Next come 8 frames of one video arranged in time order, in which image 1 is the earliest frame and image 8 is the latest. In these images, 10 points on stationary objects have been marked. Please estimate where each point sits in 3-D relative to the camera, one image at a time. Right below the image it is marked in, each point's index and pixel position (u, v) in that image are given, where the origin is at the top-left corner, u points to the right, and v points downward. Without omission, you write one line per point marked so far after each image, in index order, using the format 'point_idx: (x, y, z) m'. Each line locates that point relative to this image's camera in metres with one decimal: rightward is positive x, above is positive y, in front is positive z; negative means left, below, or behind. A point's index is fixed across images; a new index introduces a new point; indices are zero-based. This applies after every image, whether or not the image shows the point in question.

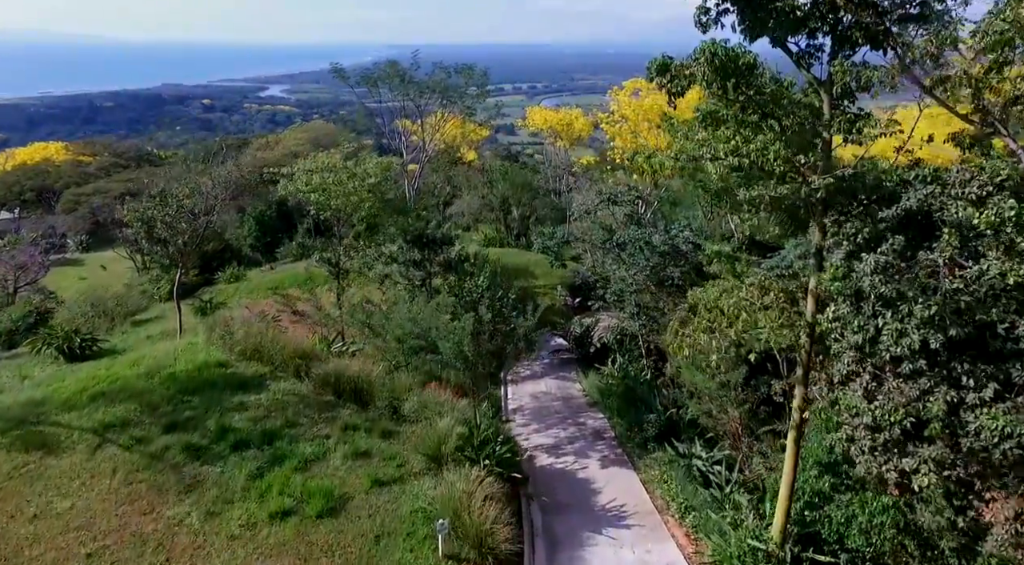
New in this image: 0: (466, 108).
0: (-1.2, +4.6, +19.8) m
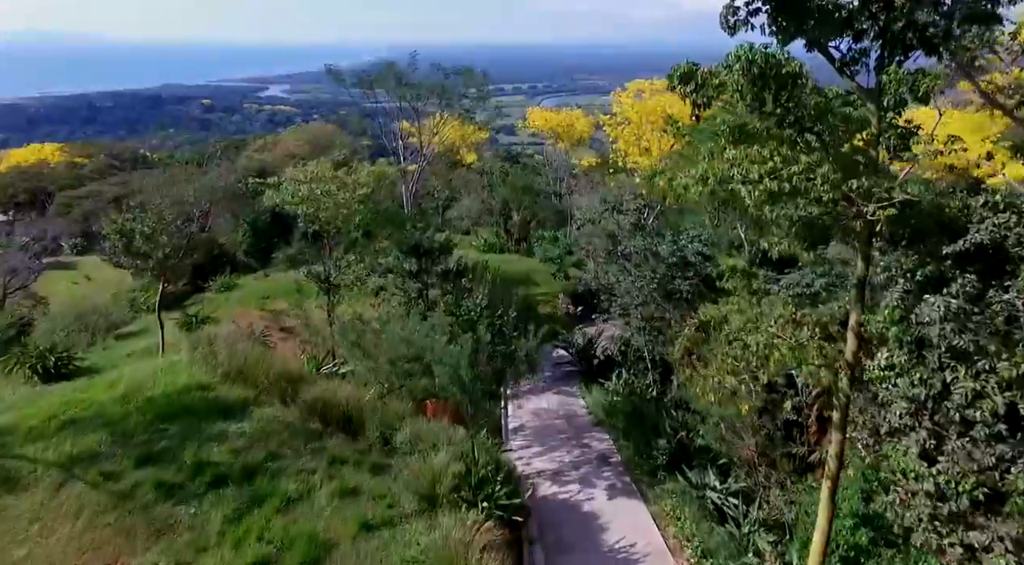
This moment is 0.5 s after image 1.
0: (-1.2, +4.4, +19.2) m
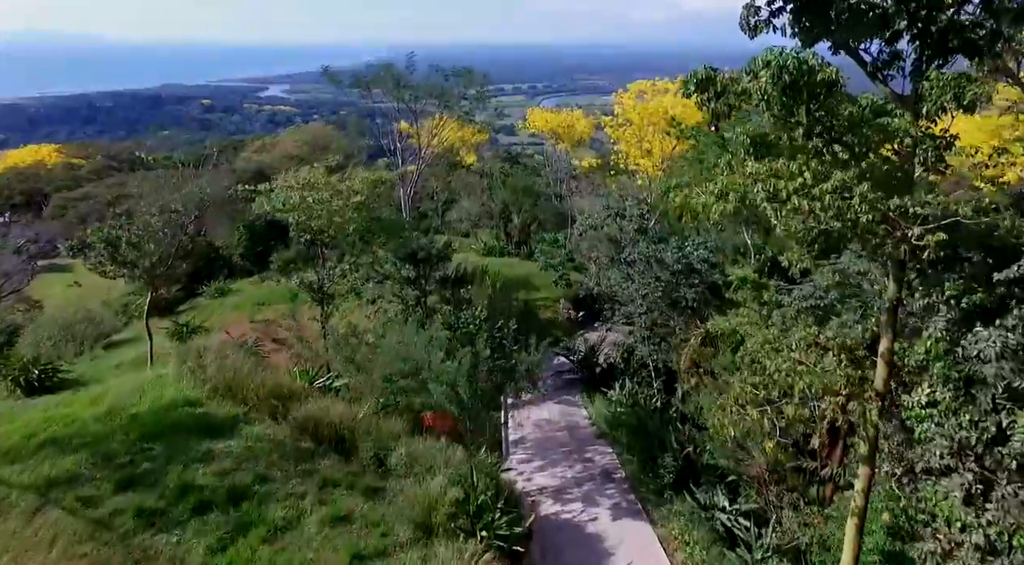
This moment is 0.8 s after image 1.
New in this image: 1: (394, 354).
0: (-1.2, +4.3, +18.9) m
1: (-1.2, -0.7, +7.7) m
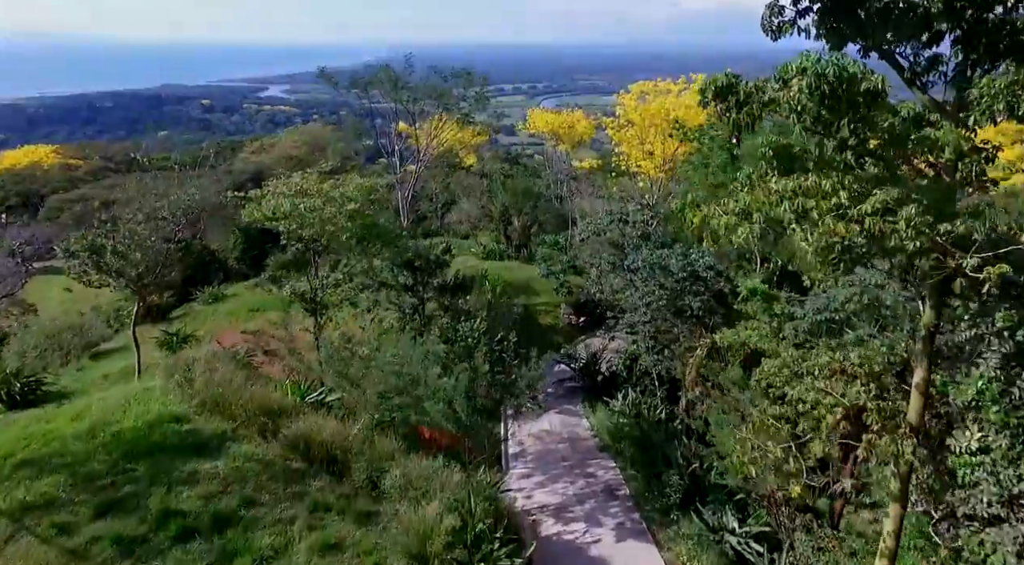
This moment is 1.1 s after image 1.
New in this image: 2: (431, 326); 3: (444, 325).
0: (-1.2, +4.2, +18.6) m
1: (-1.2, -0.9, +7.4) m
2: (-1.0, -0.6, +9.6) m
3: (-0.8, -0.5, +8.6) m
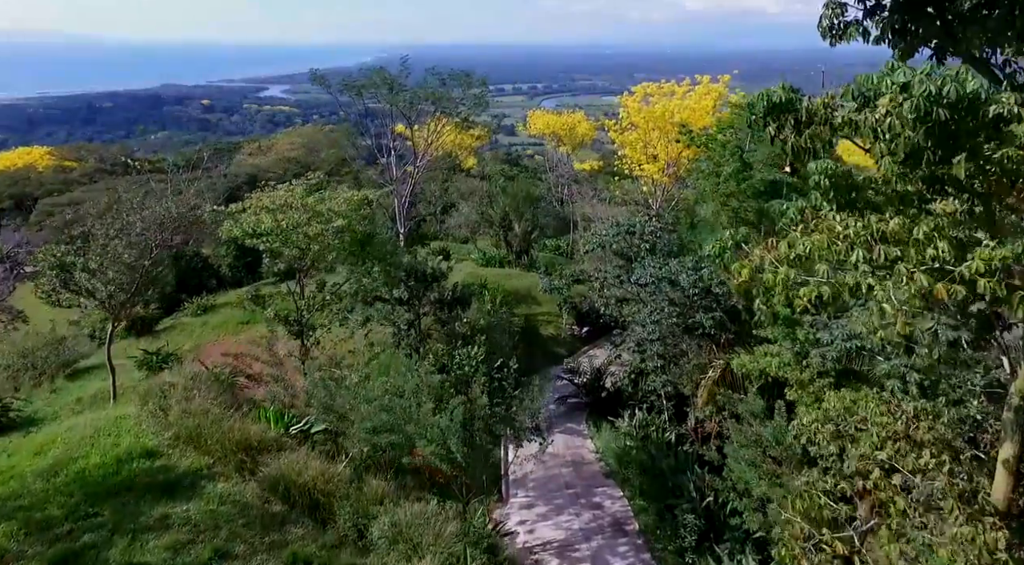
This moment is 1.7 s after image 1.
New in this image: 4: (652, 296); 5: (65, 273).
0: (-1.2, +3.9, +17.9) m
1: (-1.2, -1.1, +6.8) m
2: (-1.0, -0.8, +8.9) m
3: (-0.8, -0.7, +7.9) m
4: (+2.0, -0.2, +11.0) m
5: (-4.9, +0.1, +8.2) m
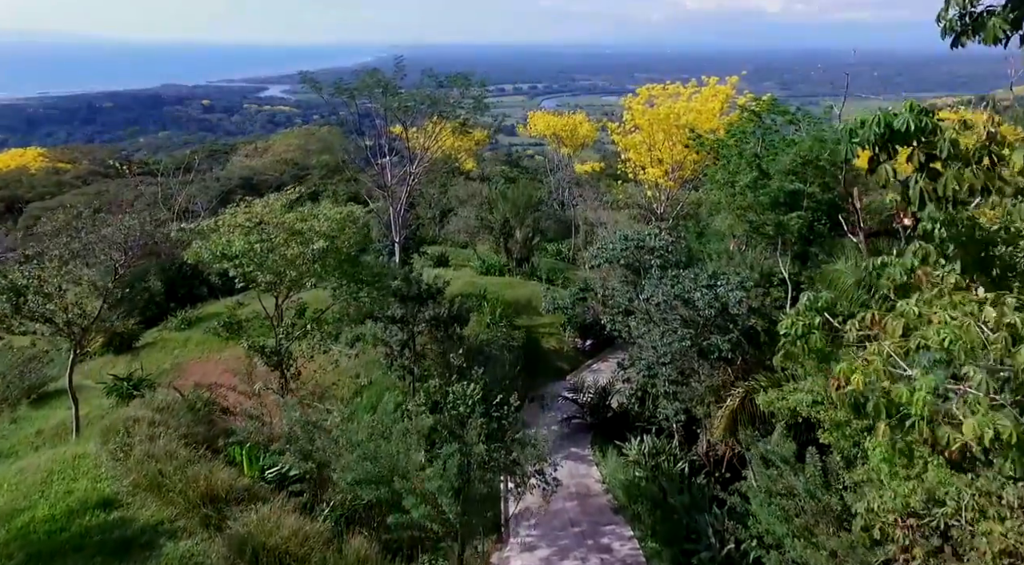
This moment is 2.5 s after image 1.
0: (-1.2, +3.7, +17.2) m
1: (-1.2, -1.3, +6.0) m
2: (-1.0, -1.0, +8.2) m
3: (-0.8, -0.9, +7.2) m
4: (+2.1, -0.4, +10.2) m
5: (-4.9, -0.1, +7.4) m
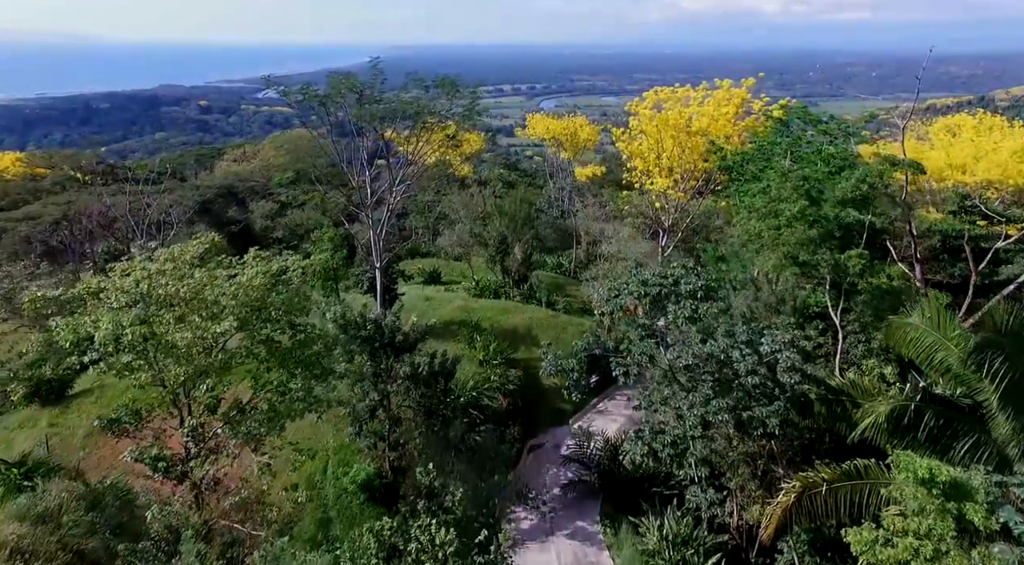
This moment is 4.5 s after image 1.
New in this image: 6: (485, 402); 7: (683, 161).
0: (-1.2, +3.1, +15.2) m
1: (-1.3, -1.9, +4.1) m
2: (-1.1, -1.6, +6.2) m
3: (-0.8, -1.5, +5.2) m
4: (+2.0, -1.0, +8.2) m
5: (-4.9, -0.7, +5.4) m
6: (-0.3, -1.5, +11.6) m
7: (+4.0, +2.6, +16.8) m
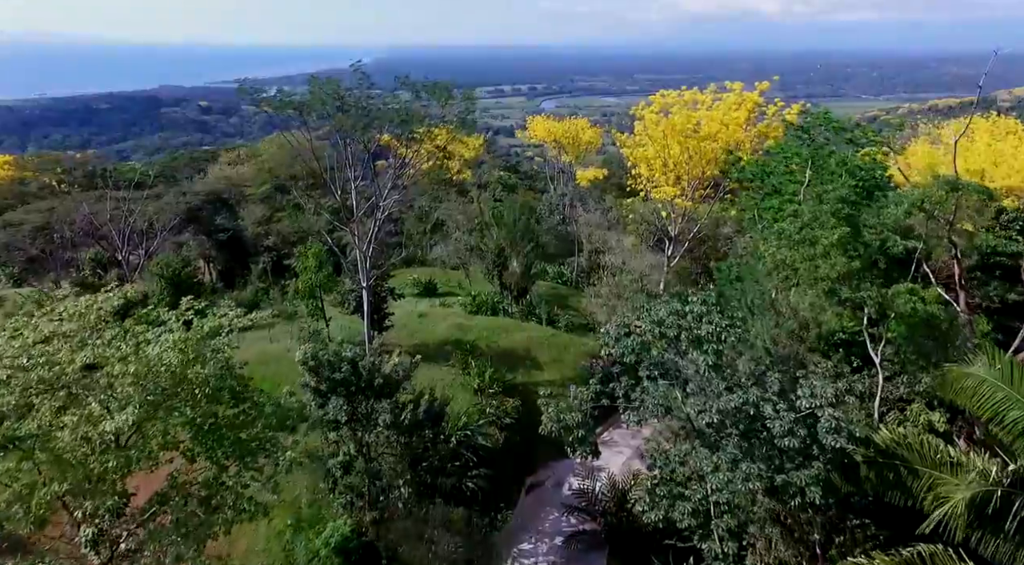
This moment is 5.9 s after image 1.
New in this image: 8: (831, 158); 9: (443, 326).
0: (-1.3, +2.7, +14.1) m
1: (-1.3, -2.3, +2.9) m
2: (-1.1, -2.0, +5.1) m
3: (-0.9, -1.9, +4.1) m
4: (+1.9, -1.4, +7.1) m
5: (-5.0, -1.1, +4.3) m
6: (-0.4, -1.8, +10.5) m
7: (+3.9, +2.2, +15.7) m
8: (+4.8, +1.8, +11.4) m
9: (-1.5, -1.0, +15.8) m
